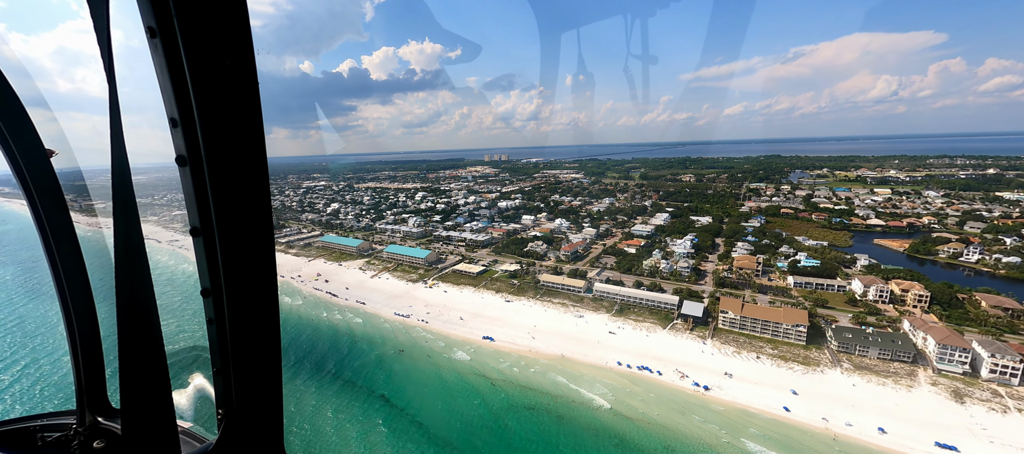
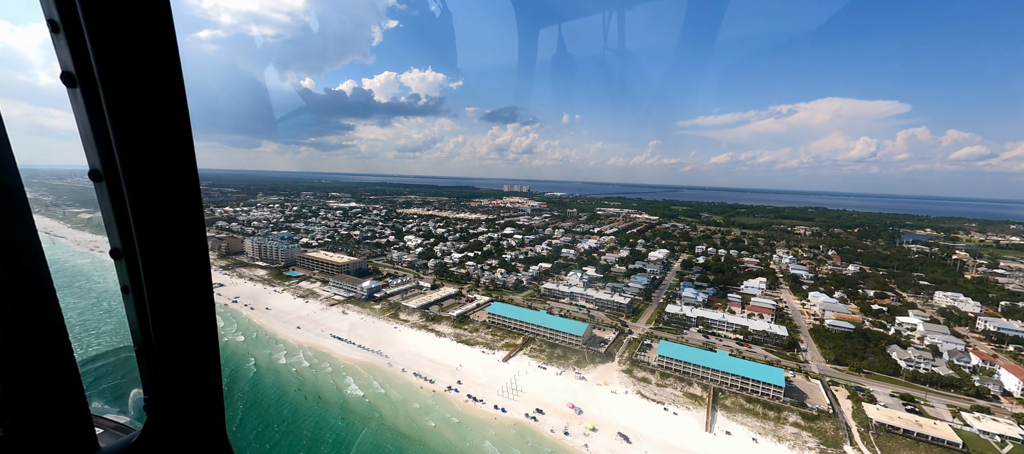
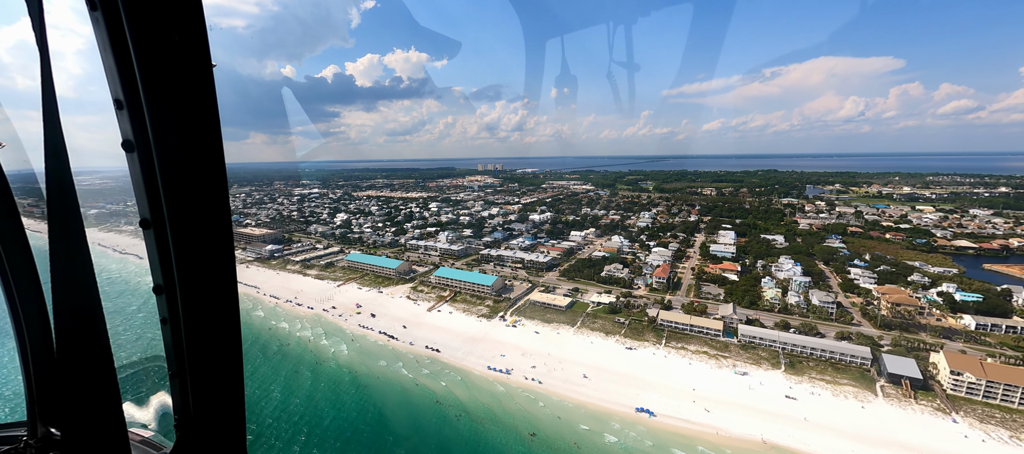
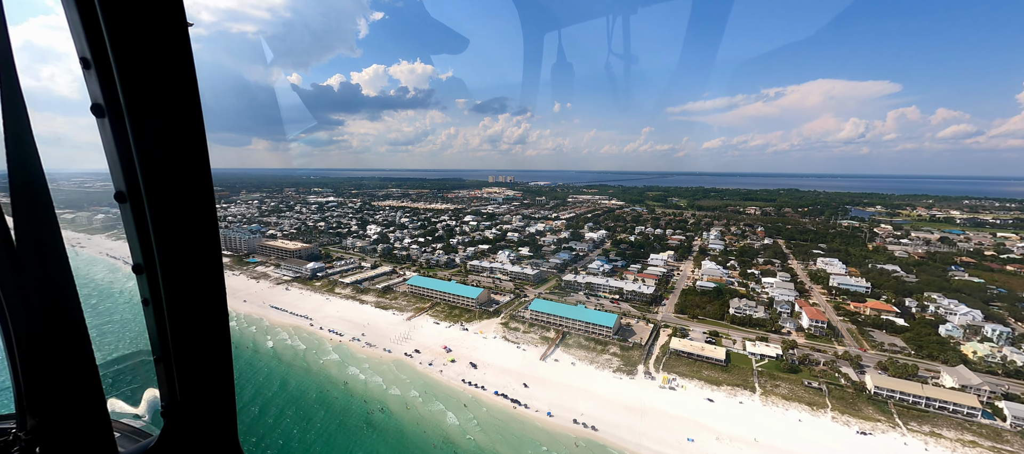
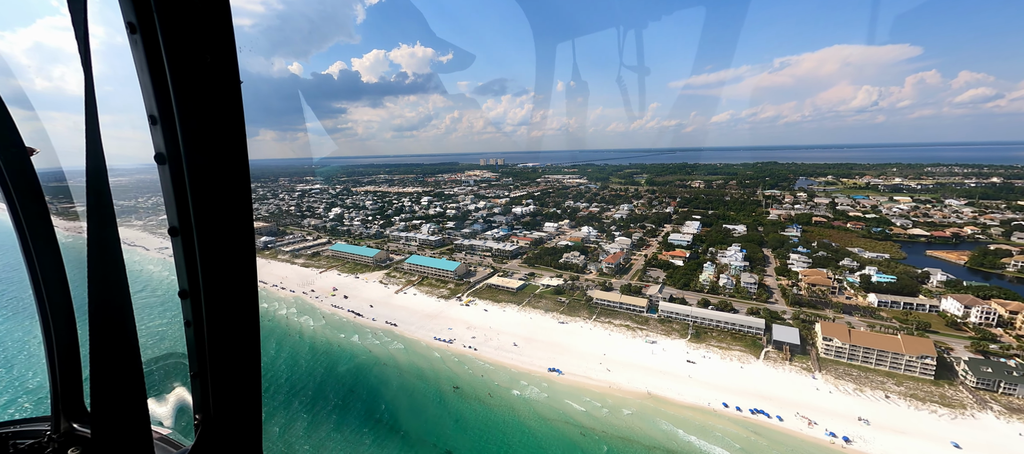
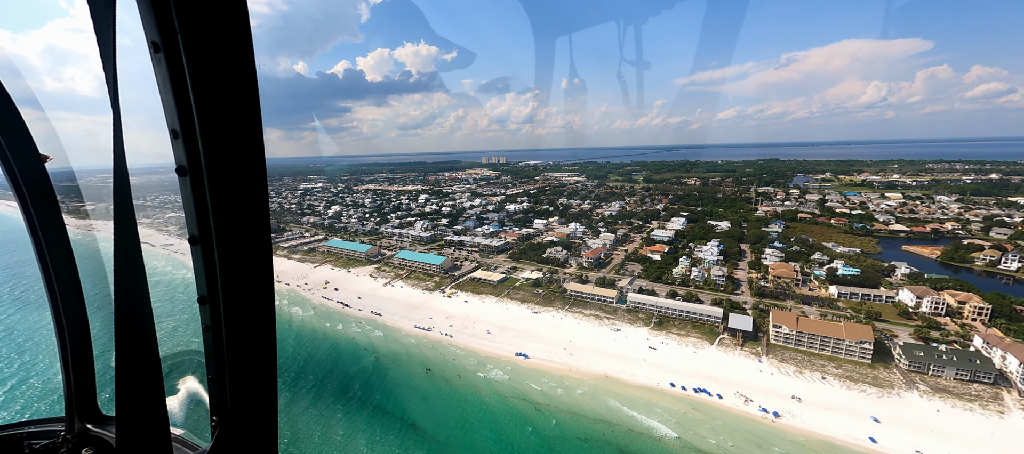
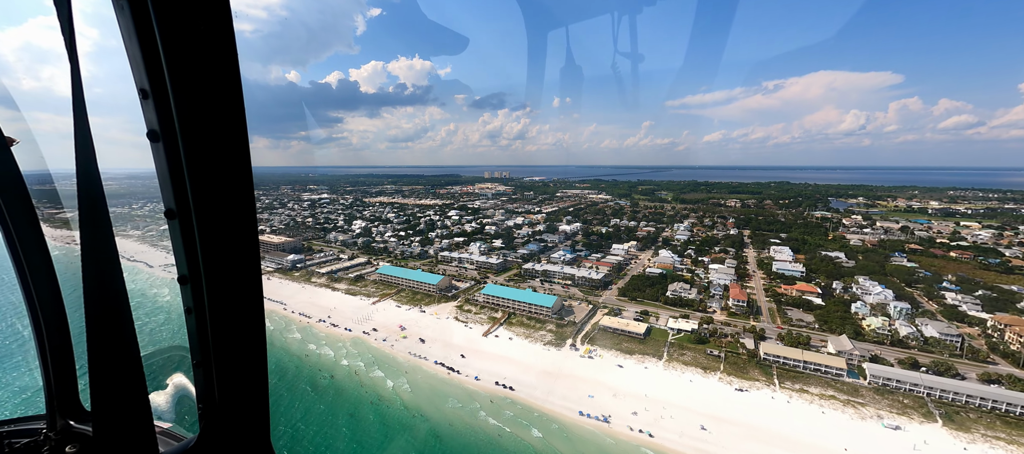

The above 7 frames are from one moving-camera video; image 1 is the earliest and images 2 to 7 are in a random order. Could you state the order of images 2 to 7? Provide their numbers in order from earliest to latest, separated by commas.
6, 5, 3, 7, 4, 2
